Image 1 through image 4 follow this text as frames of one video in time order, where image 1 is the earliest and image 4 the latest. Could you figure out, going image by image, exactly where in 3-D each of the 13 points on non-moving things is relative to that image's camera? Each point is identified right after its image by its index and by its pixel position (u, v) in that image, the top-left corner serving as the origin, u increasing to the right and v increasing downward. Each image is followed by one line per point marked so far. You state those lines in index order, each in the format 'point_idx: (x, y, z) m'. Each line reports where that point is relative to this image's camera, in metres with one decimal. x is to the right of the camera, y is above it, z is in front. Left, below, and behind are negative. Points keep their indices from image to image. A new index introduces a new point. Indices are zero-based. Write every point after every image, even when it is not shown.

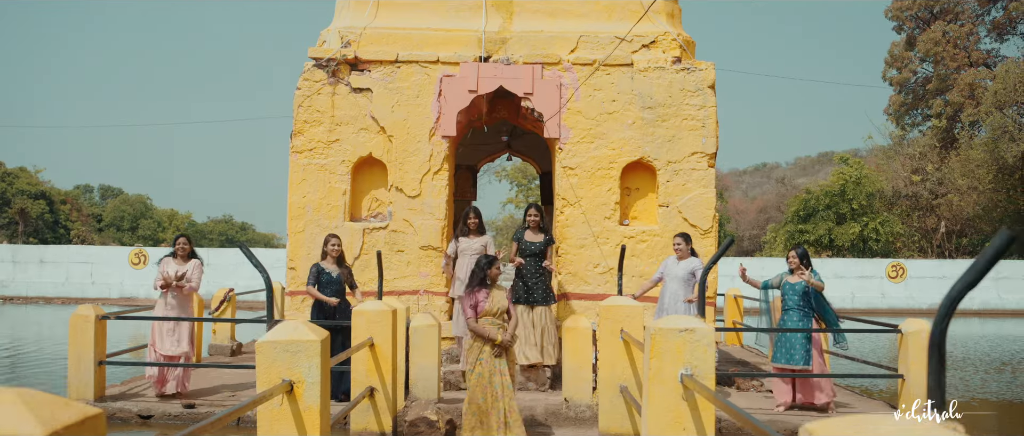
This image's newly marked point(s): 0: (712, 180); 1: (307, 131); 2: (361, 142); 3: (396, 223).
0: (+1.4, +0.3, +8.6) m
1: (-1.4, +0.6, +8.7) m
2: (-1.0, +0.5, +8.7) m
3: (-0.8, 0.0, +8.6) m
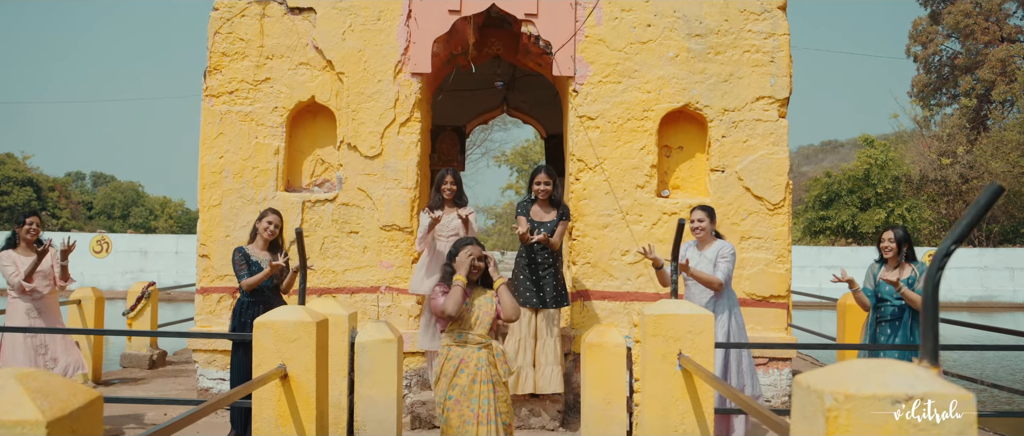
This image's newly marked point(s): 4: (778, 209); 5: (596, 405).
0: (+1.3, +0.4, +6.2) m
1: (-1.4, +0.8, +6.3) m
2: (-1.1, +0.7, +6.3) m
3: (-0.8, +0.1, +6.2) m
4: (+1.3, 0.0, +6.2) m
5: (+0.3, -0.7, +4.5) m
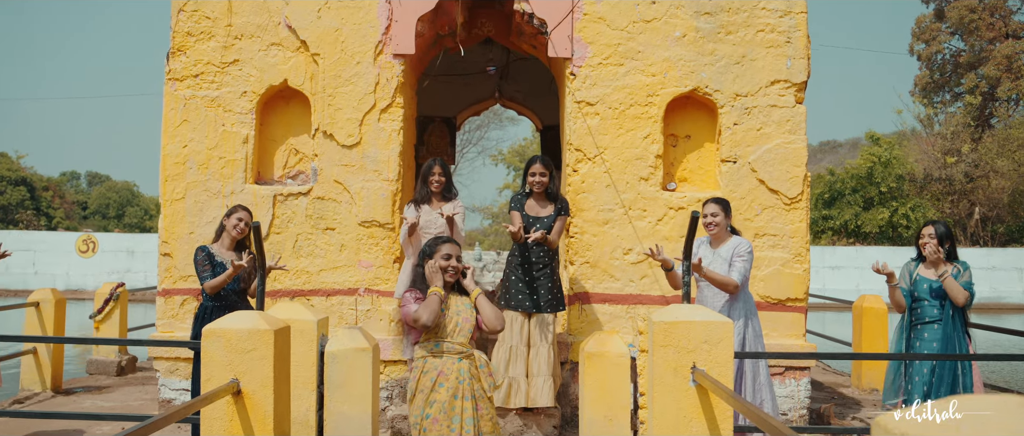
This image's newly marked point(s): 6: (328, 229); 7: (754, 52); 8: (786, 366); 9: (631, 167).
0: (+1.3, +0.4, +5.7) m
1: (-1.5, +0.8, +5.8) m
2: (-1.1, +0.7, +5.7) m
3: (-0.8, +0.1, +5.7) m
4: (+1.3, +0.1, +5.7) m
5: (+0.3, -0.6, +3.9) m
6: (-0.8, 0.0, +5.6) m
7: (+1.1, +0.8, +5.7) m
8: (+1.2, -0.7, +5.6) m
9: (+0.5, +0.2, +5.6) m
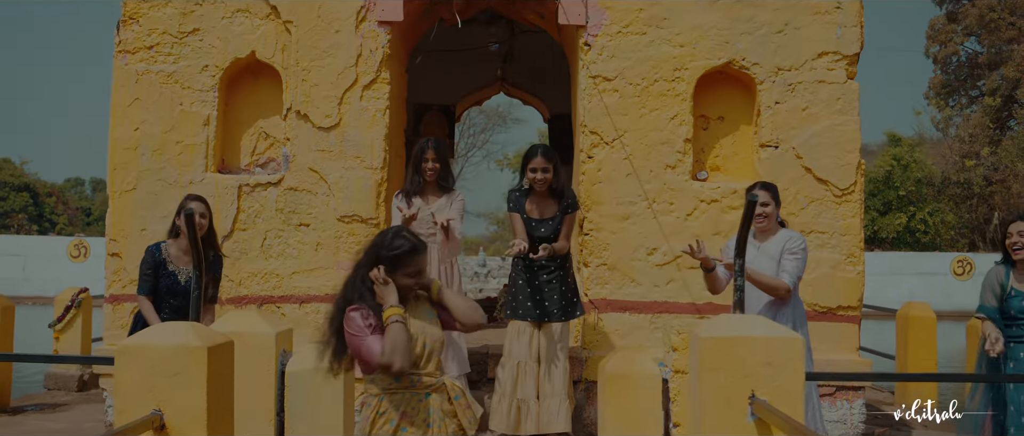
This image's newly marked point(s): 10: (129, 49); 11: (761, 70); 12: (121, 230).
0: (+1.3, +0.5, +4.9) m
1: (-1.4, +0.8, +5.0) m
2: (-1.1, +0.7, +5.0) m
3: (-0.8, +0.2, +4.9) m
4: (+1.3, +0.1, +4.9) m
5: (+0.3, -0.6, +3.1) m
6: (-0.8, 0.0, +4.8) m
7: (+1.1, +0.8, +4.9) m
8: (+1.2, -0.6, +4.8) m
9: (+0.5, +0.3, +4.8) m
10: (-1.5, +0.7, +5.0) m
11: (+1.0, +0.6, +4.9) m
12: (-1.5, 0.0, +4.9) m
